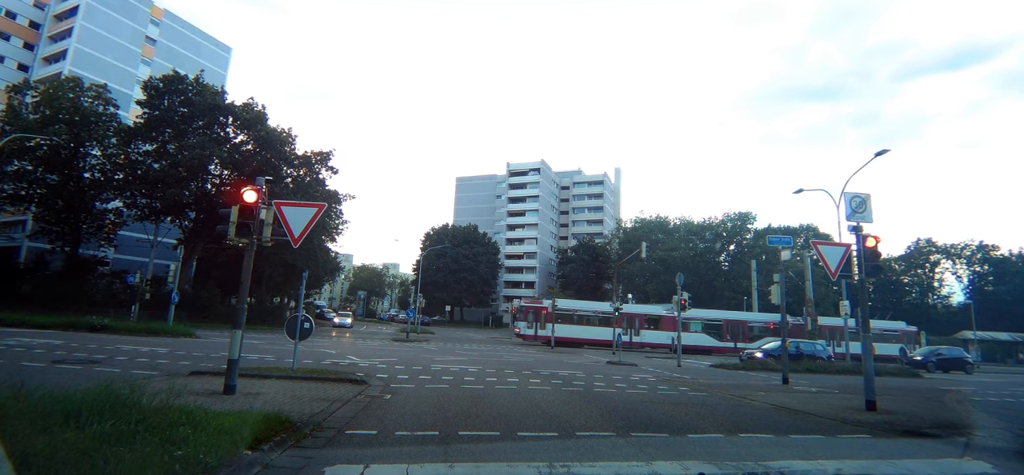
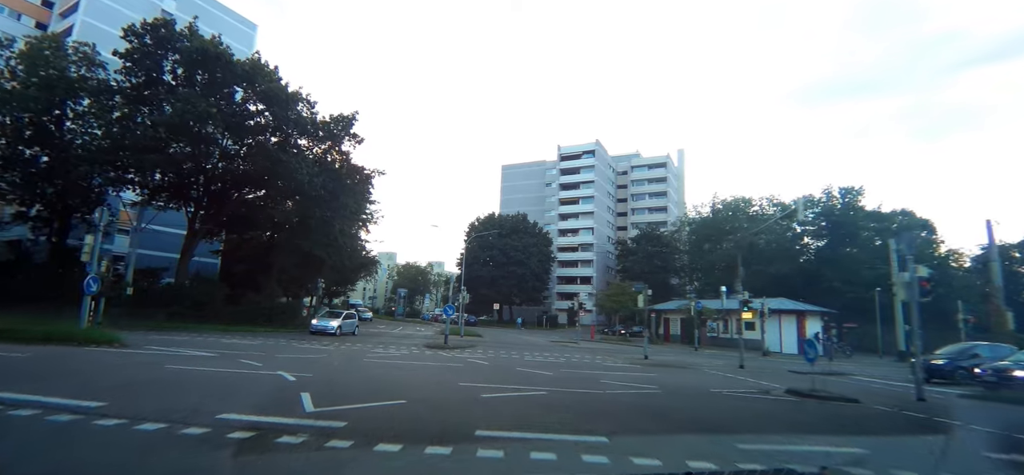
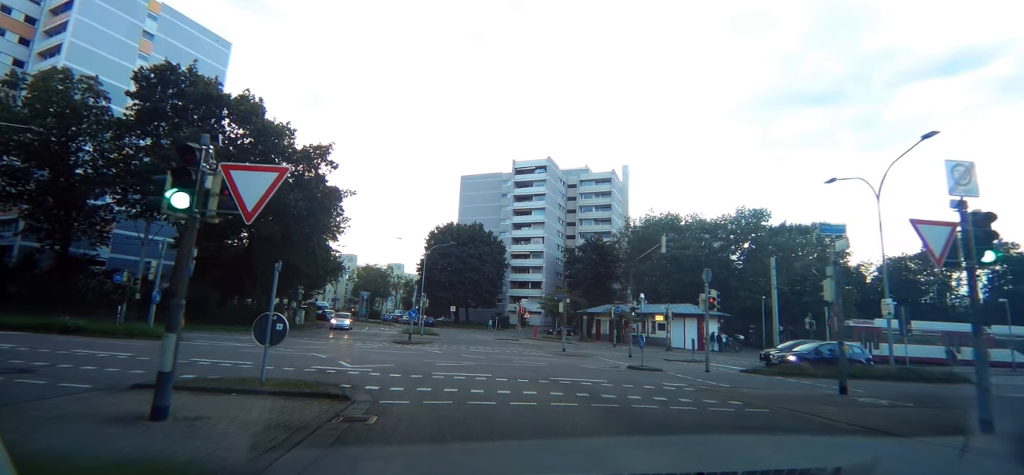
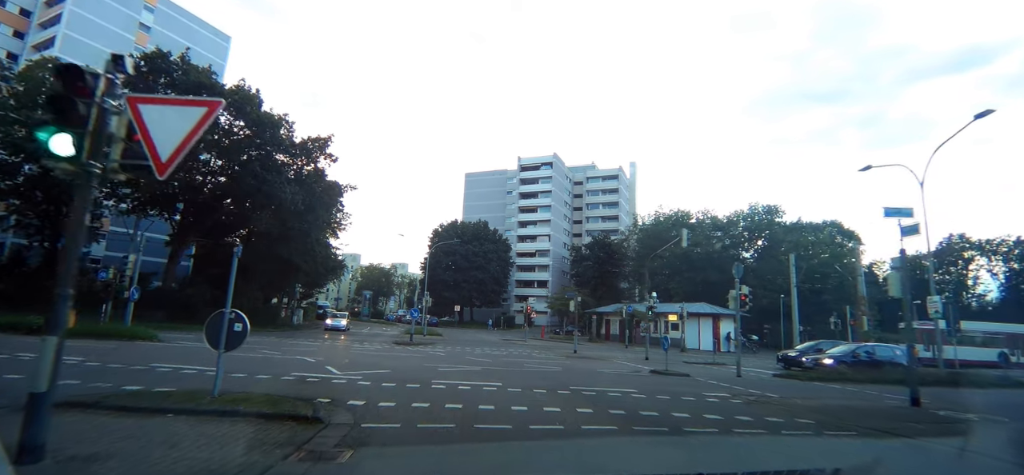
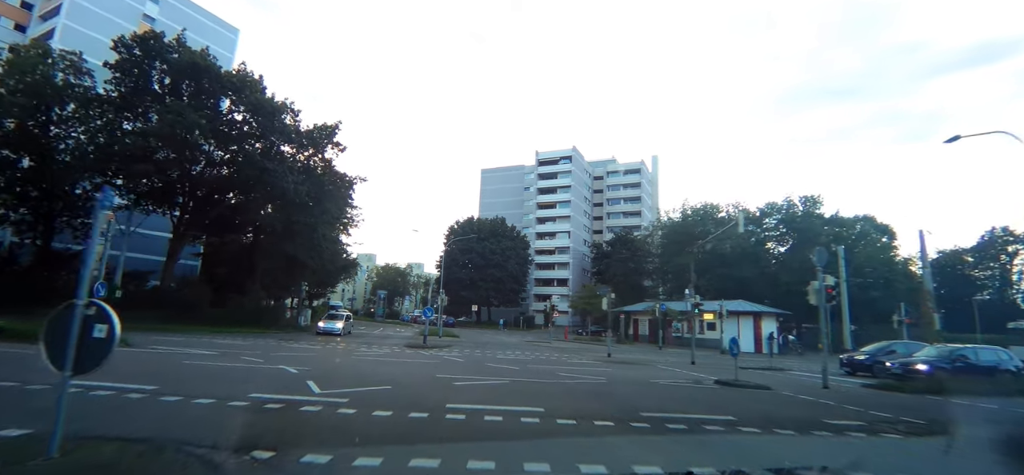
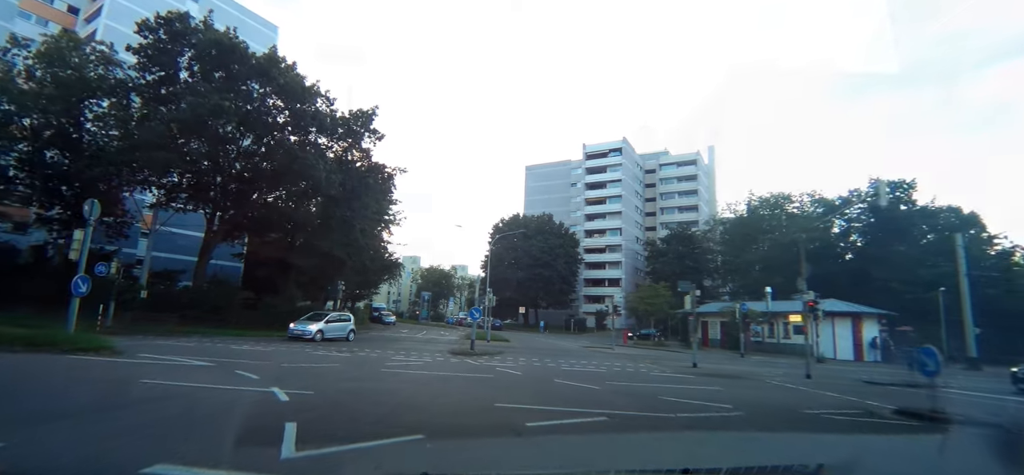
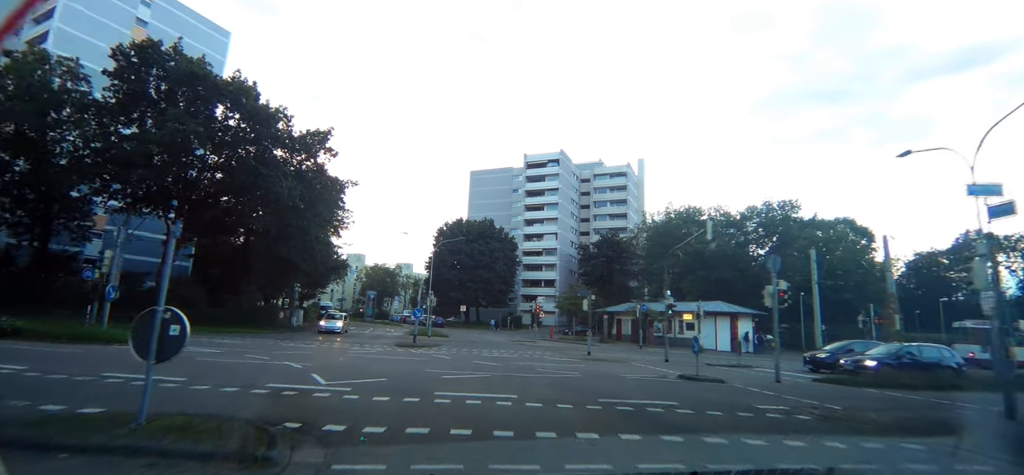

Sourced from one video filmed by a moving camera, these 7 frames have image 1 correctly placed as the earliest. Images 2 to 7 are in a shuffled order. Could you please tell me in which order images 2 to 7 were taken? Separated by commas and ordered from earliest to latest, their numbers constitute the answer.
3, 4, 7, 5, 2, 6
